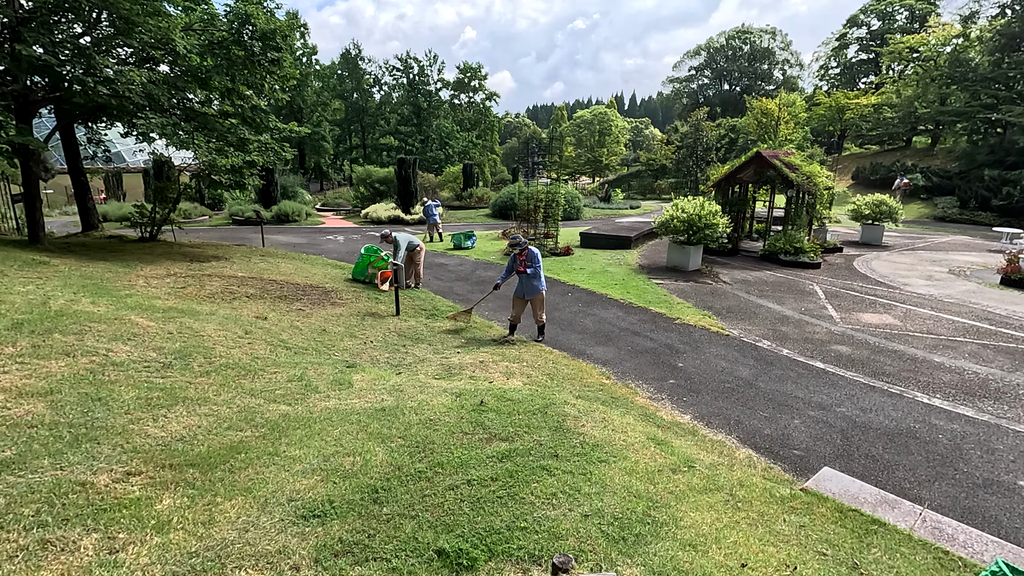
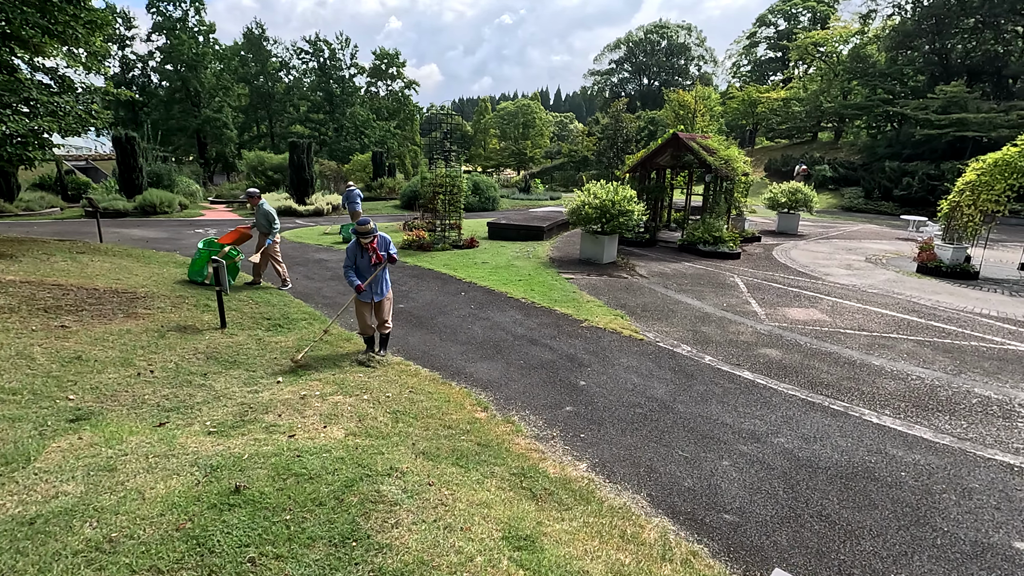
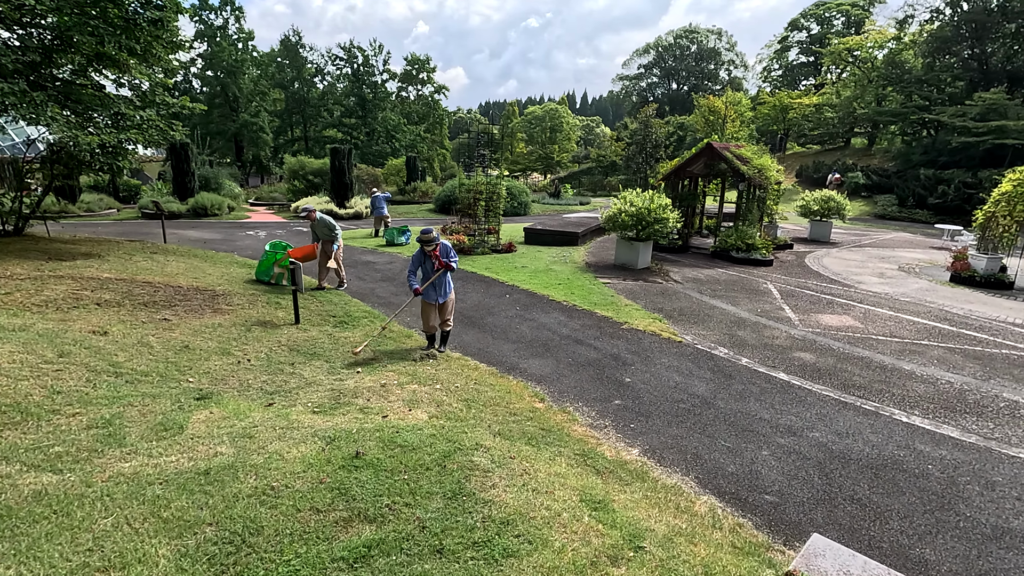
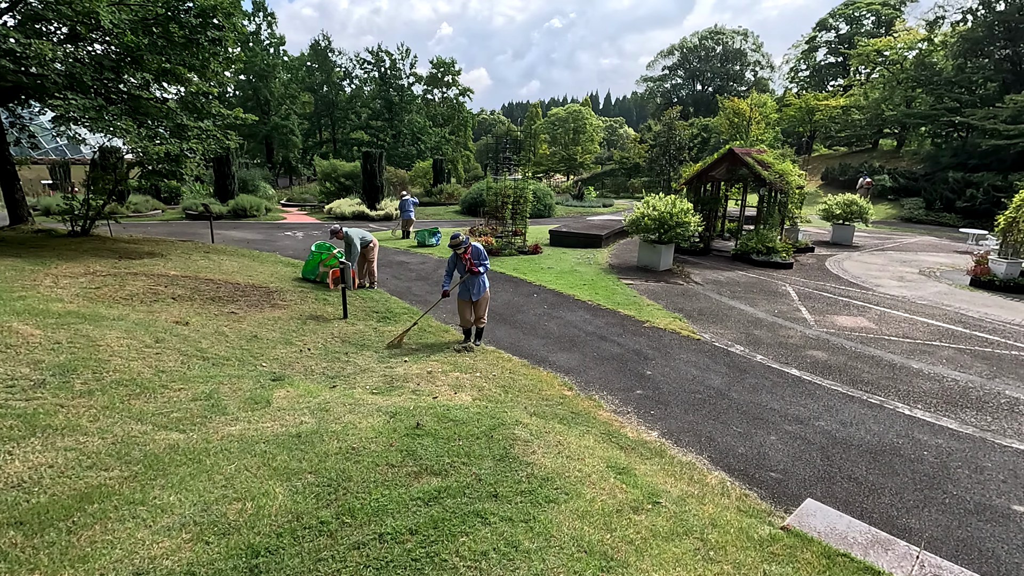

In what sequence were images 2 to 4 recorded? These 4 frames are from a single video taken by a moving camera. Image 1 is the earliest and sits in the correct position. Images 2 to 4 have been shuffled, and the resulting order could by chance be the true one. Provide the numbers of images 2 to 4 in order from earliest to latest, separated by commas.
4, 3, 2
